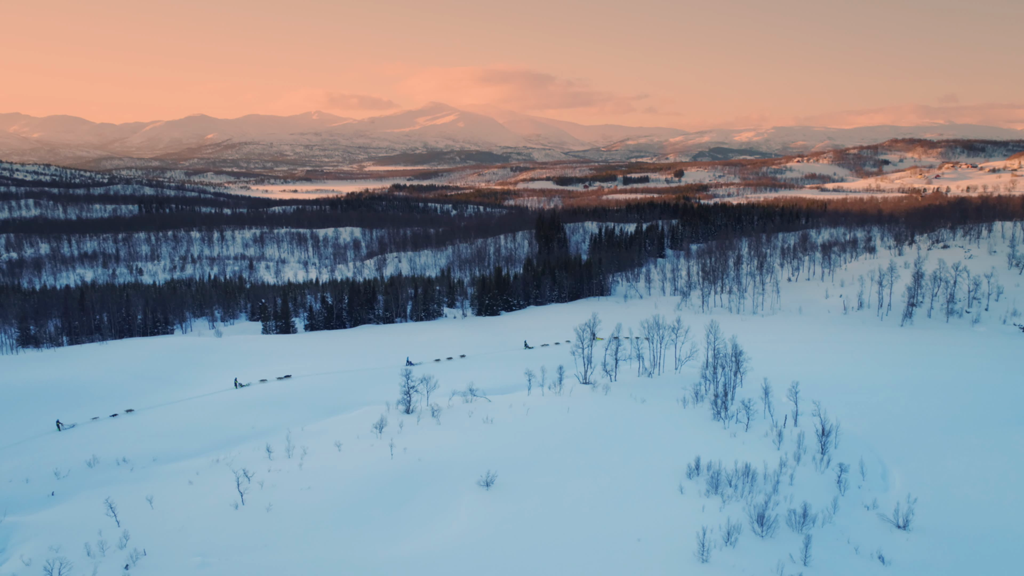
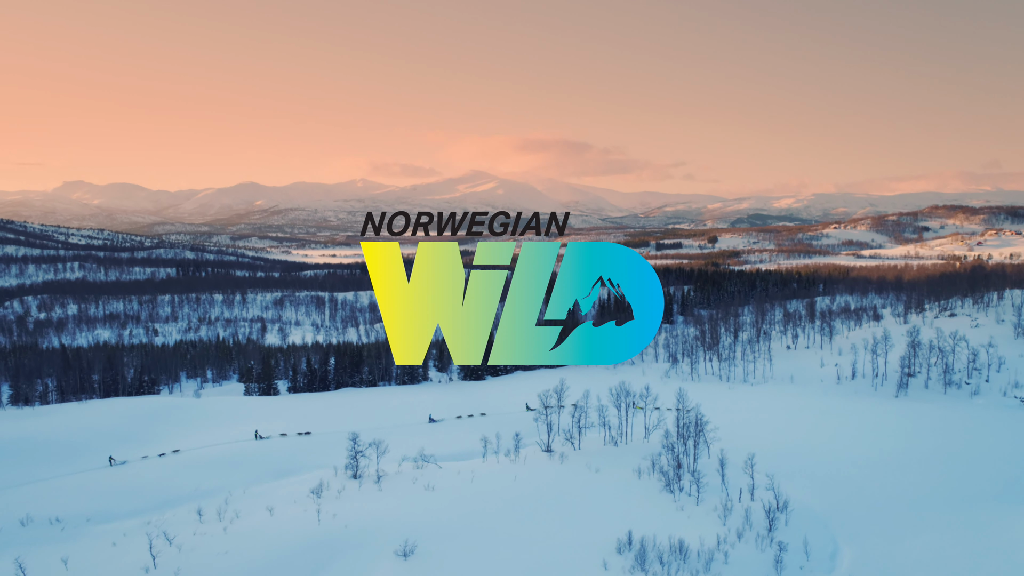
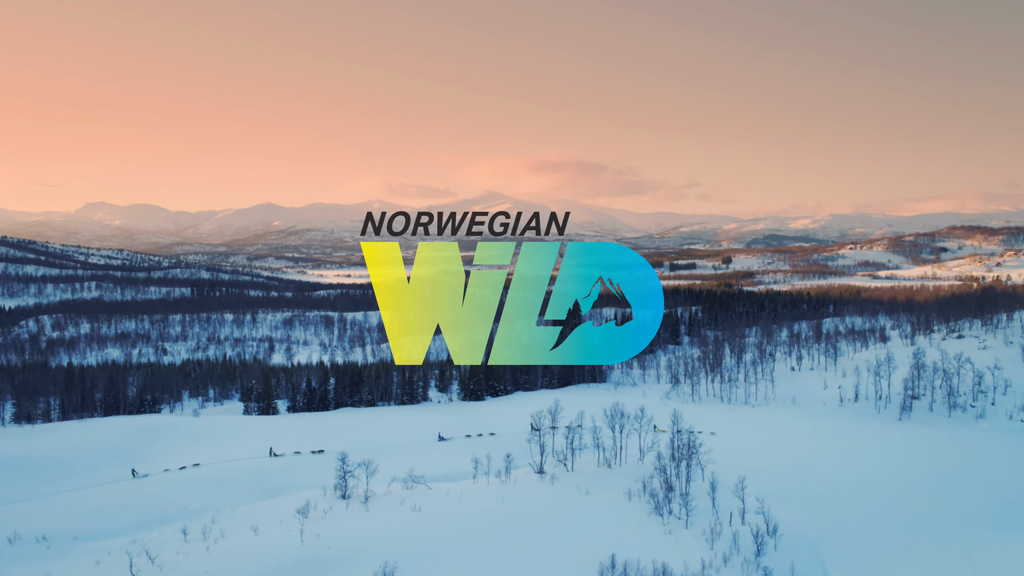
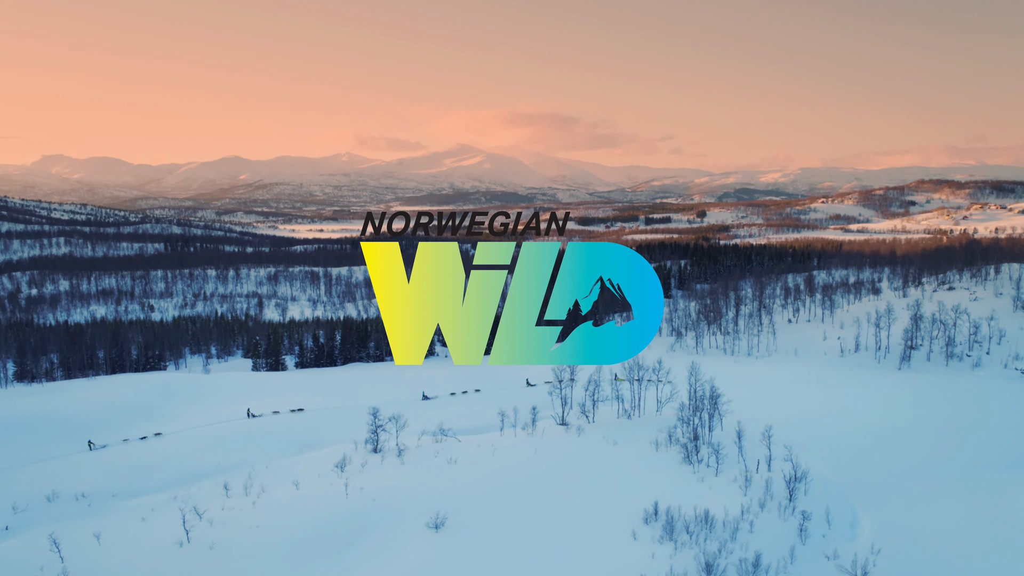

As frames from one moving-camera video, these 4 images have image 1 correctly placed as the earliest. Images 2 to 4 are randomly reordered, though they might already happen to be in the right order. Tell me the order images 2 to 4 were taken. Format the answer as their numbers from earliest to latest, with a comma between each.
4, 2, 3
